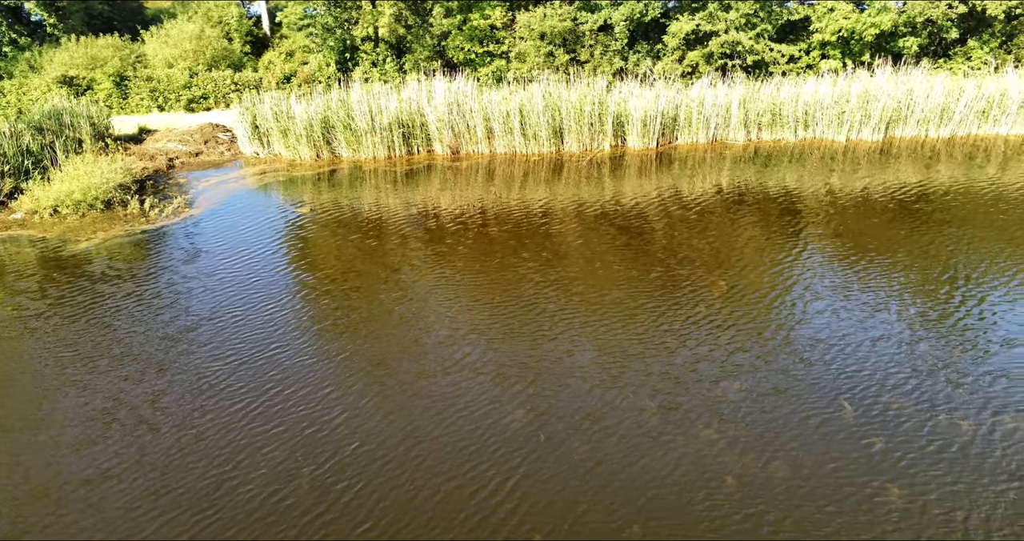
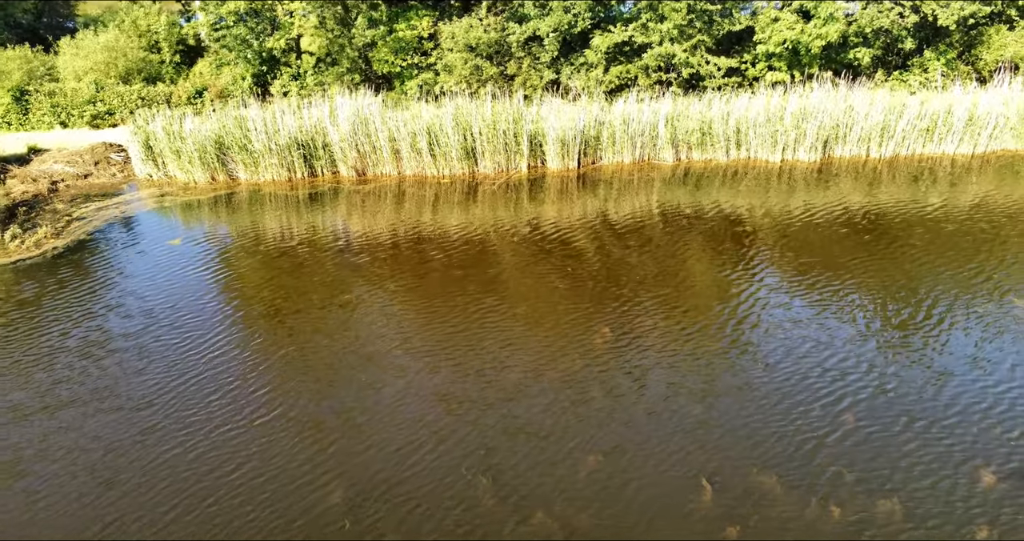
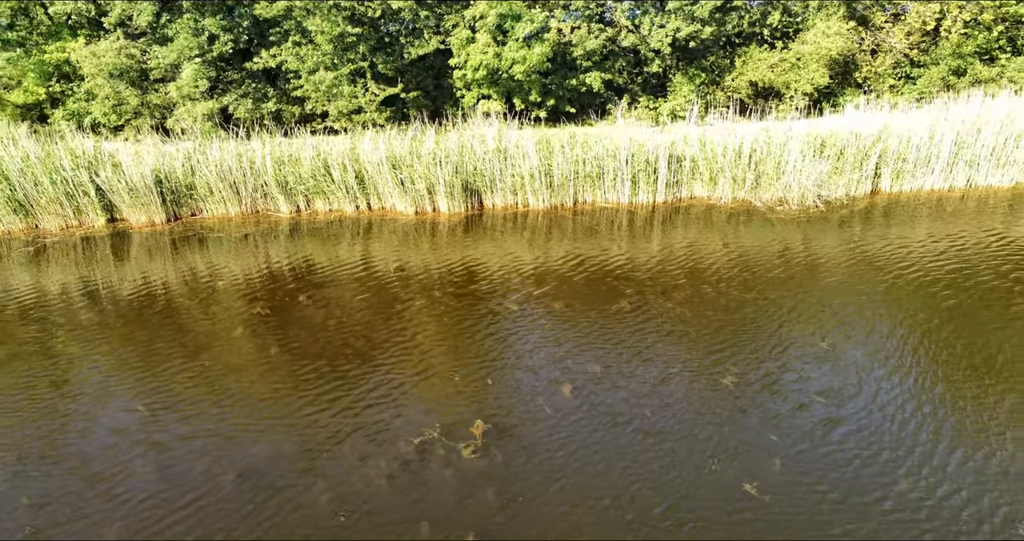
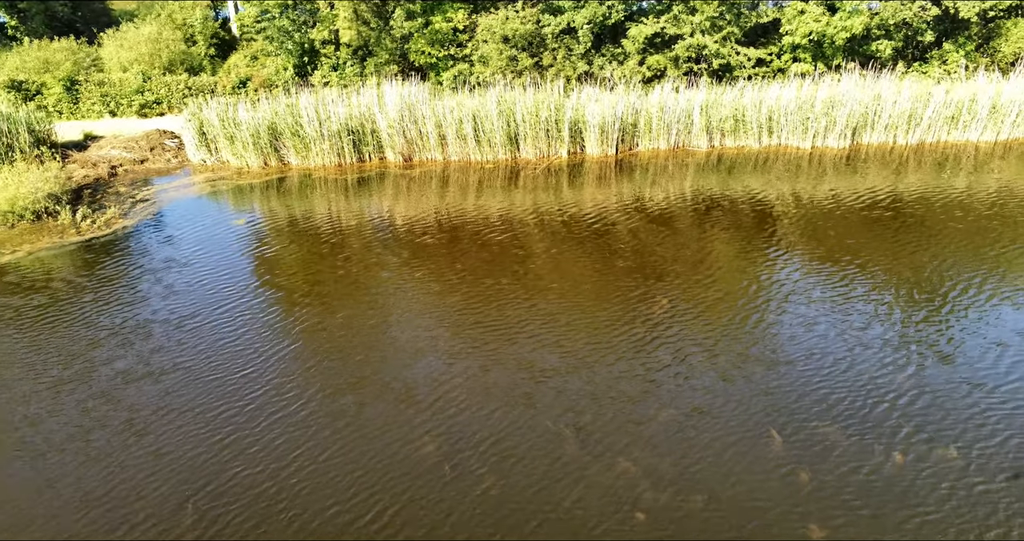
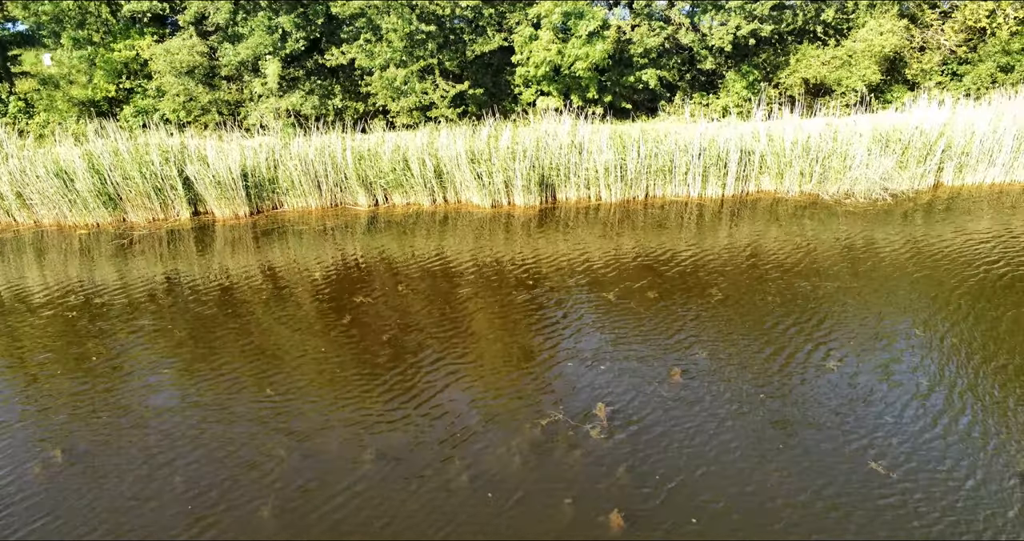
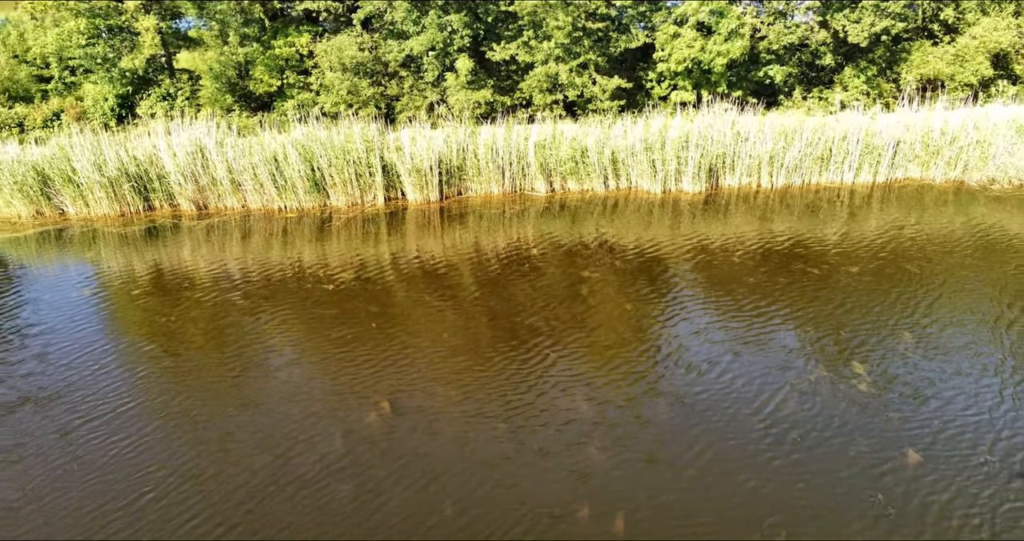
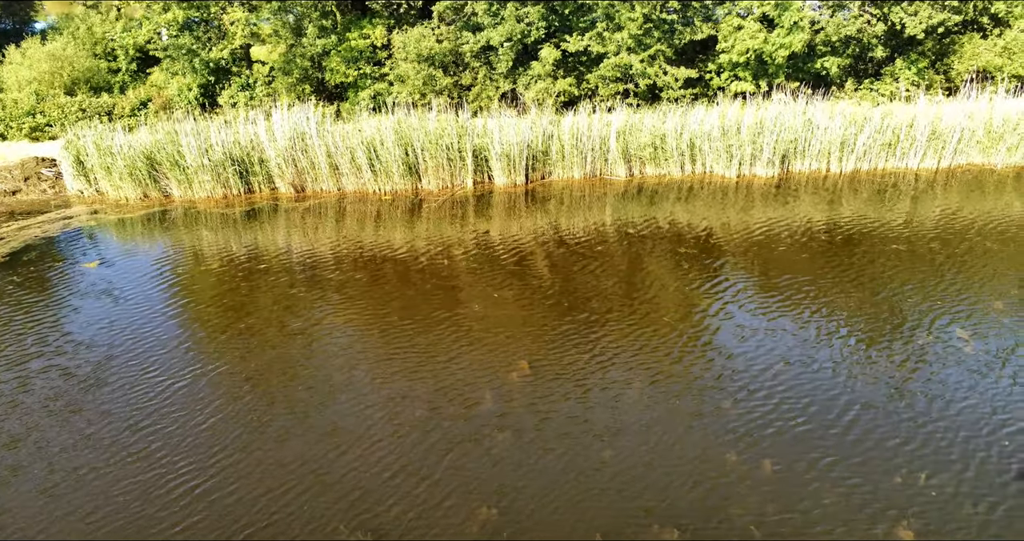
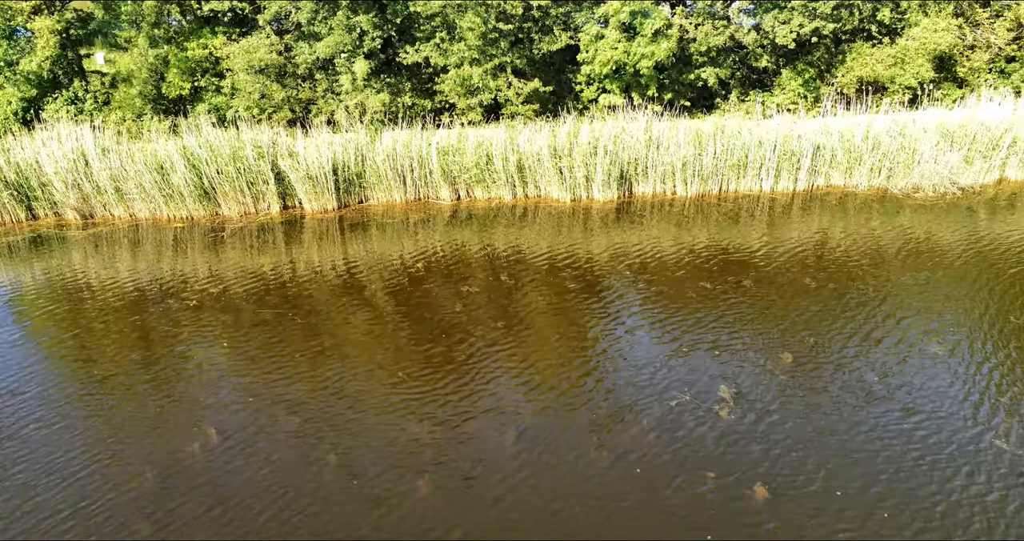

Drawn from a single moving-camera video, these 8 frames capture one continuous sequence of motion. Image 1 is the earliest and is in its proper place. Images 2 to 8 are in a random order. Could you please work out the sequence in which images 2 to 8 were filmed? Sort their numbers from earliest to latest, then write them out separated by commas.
4, 2, 7, 6, 8, 5, 3
